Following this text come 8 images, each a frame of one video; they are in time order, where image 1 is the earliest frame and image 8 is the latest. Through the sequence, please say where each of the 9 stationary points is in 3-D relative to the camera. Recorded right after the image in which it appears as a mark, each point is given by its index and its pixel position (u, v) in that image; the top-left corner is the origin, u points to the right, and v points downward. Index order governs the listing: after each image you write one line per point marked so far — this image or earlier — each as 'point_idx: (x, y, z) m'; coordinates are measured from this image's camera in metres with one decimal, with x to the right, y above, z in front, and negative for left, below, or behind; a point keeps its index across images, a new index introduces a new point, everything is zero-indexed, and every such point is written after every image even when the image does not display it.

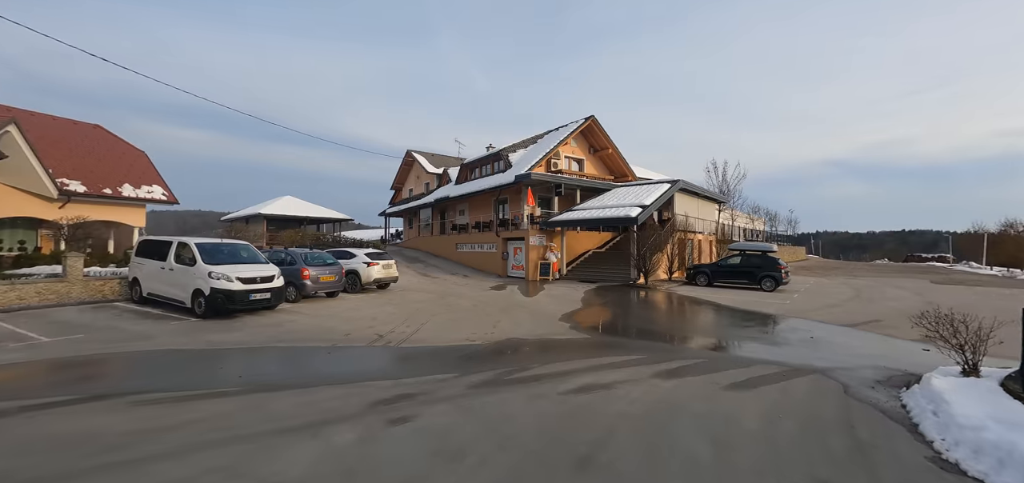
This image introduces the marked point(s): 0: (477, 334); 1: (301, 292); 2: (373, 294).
0: (-0.7, -1.9, +7.6) m
1: (-6.1, -1.5, +10.8) m
2: (-4.7, -1.8, +12.7) m
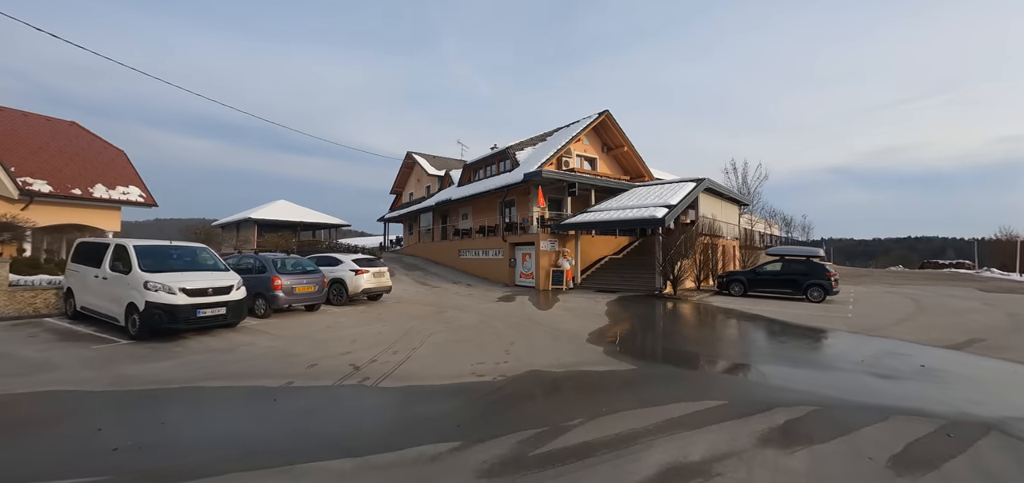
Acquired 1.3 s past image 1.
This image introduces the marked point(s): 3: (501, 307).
0: (-0.4, -1.8, +5.7) m
1: (-5.8, -1.5, +9.0) m
2: (-4.4, -1.9, +10.9) m
3: (-0.3, -1.9, +11.1) m
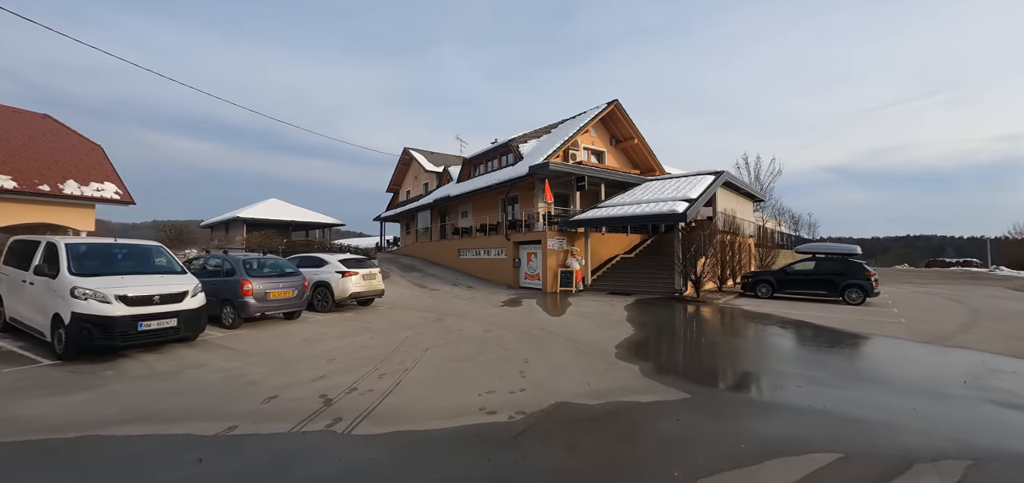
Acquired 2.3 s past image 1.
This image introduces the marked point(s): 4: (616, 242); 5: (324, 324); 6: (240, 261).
0: (-0.2, -1.8, +4.4) m
1: (-5.5, -1.5, +7.7) m
2: (-4.1, -1.9, +9.6) m
3: (-0.1, -1.9, +9.8) m
4: (+4.7, 0.0, +16.8) m
5: (-4.3, -1.9, +8.7) m
6: (-5.9, -0.4, +8.2) m
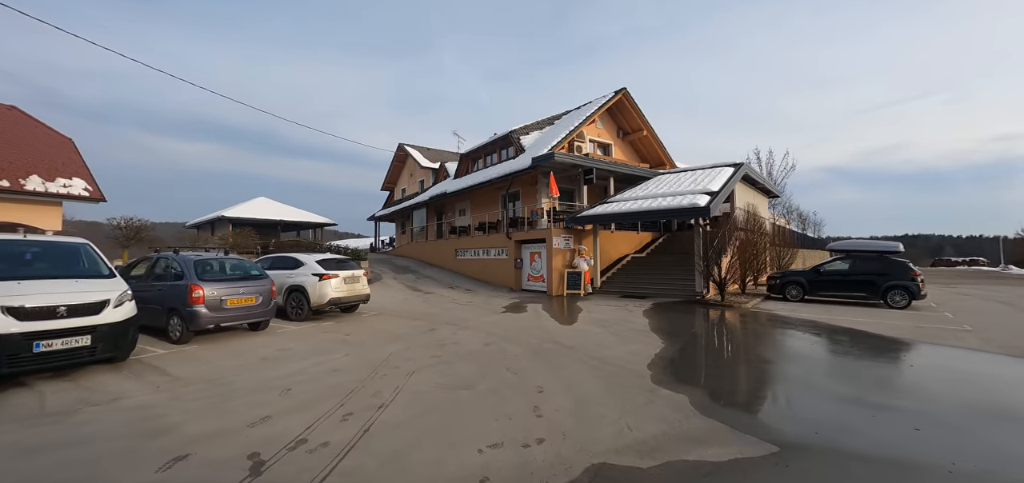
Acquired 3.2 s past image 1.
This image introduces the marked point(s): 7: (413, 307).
0: (-0.1, -1.7, +3.1) m
1: (-5.4, -1.4, +6.4) m
2: (-4.0, -1.8, +8.3) m
3: (0.0, -1.8, +8.5) m
4: (+4.7, 0.0, +15.5) m
5: (-4.2, -1.8, +7.4) m
6: (-5.8, -0.4, +6.8) m
7: (-2.8, -1.9, +10.8) m
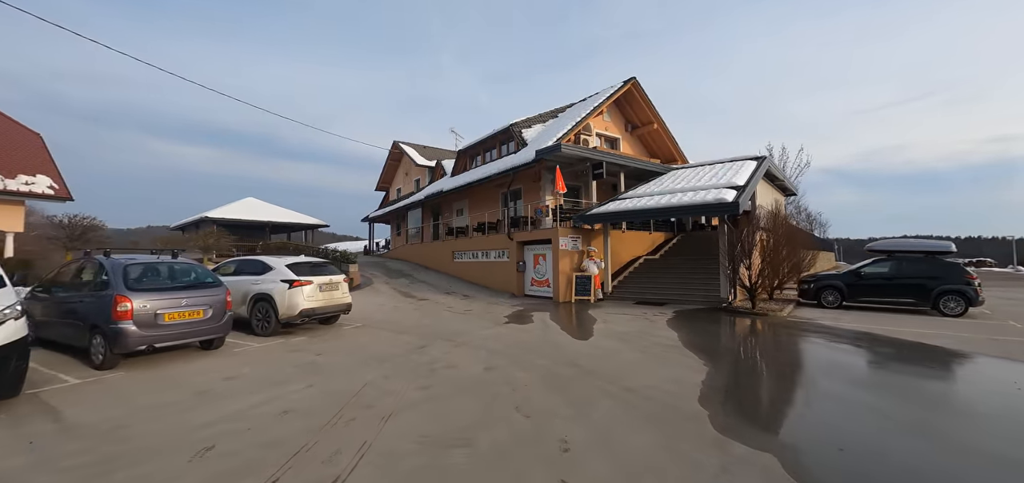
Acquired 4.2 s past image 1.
0: (0.0, -1.6, +1.8) m
1: (-5.3, -1.4, +5.1) m
2: (-3.9, -1.8, +7.0) m
3: (+0.1, -1.8, +7.2) m
4: (+4.8, 0.0, +14.3) m
5: (-4.1, -1.8, +6.1) m
6: (-5.7, -0.4, +5.5) m
7: (-2.8, -1.9, +9.5) m
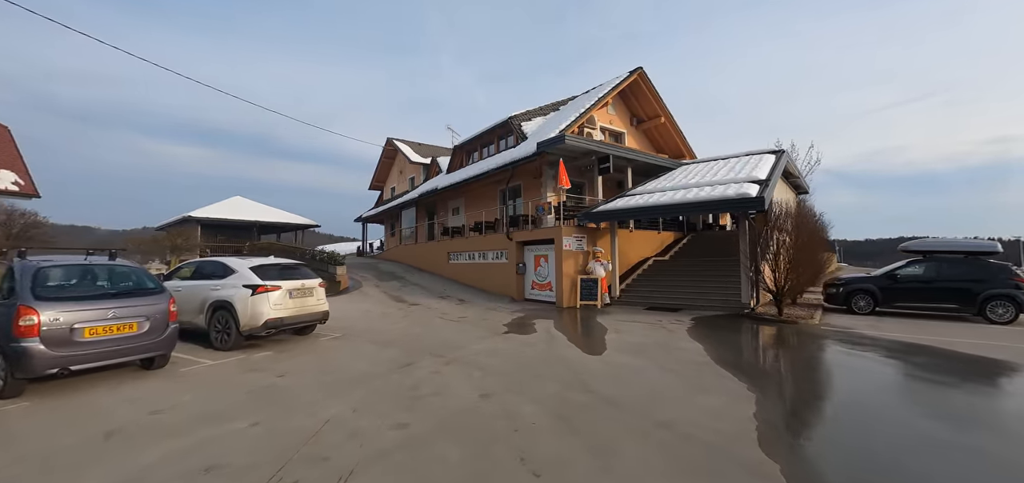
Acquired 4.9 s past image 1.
0: (+0.1, -1.6, +0.8) m
1: (-5.3, -1.4, +4.0) m
2: (-3.9, -1.8, +6.0) m
3: (+0.2, -1.8, +6.2) m
4: (+4.8, 0.0, +13.3) m
5: (-4.1, -1.8, +5.0) m
6: (-5.7, -0.3, +4.5) m
7: (-2.8, -1.9, +8.5) m
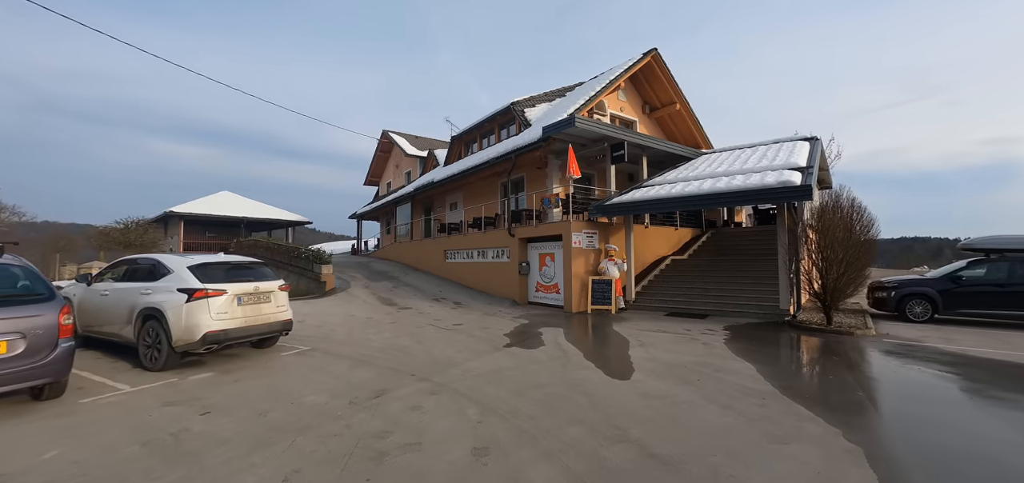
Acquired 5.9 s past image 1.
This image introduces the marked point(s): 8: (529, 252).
0: (+0.1, -1.5, -0.4) m
1: (-5.3, -1.3, +2.8) m
2: (-3.9, -1.7, +4.7) m
3: (+0.2, -1.7, +4.9) m
4: (+4.8, +0.1, +12.1) m
5: (-4.0, -1.7, +3.8) m
6: (-5.6, -0.2, +3.3) m
7: (-2.7, -1.8, +7.2) m
8: (+0.5, -0.3, +11.3) m
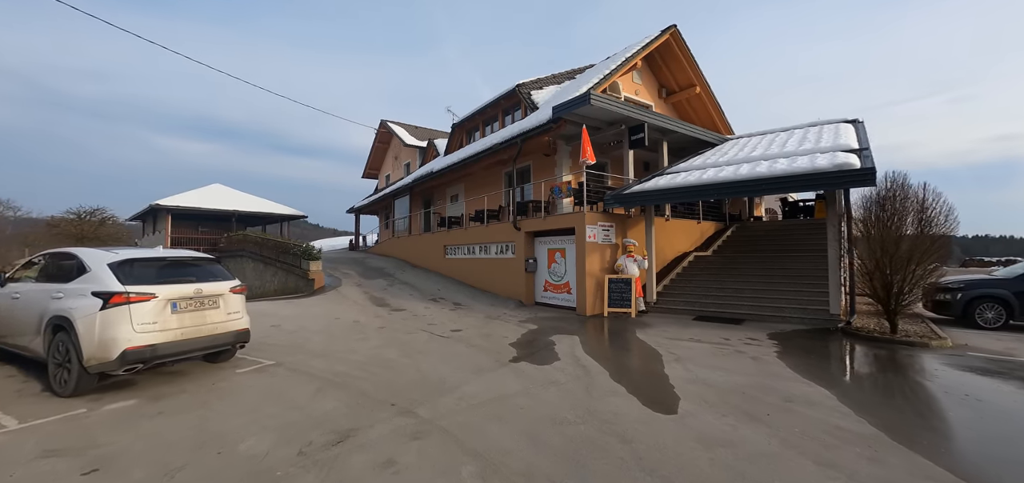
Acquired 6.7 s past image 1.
0: (+0.2, -1.5, -1.5) m
1: (-5.2, -1.2, +1.7) m
2: (-3.8, -1.6, +3.6) m
3: (+0.3, -1.6, +3.8) m
4: (+5.0, +0.3, +10.9) m
5: (-3.9, -1.6, +2.7) m
6: (-5.5, -0.2, +2.2) m
7: (-2.6, -1.6, +6.2) m
8: (+0.7, -0.1, +10.2) m
